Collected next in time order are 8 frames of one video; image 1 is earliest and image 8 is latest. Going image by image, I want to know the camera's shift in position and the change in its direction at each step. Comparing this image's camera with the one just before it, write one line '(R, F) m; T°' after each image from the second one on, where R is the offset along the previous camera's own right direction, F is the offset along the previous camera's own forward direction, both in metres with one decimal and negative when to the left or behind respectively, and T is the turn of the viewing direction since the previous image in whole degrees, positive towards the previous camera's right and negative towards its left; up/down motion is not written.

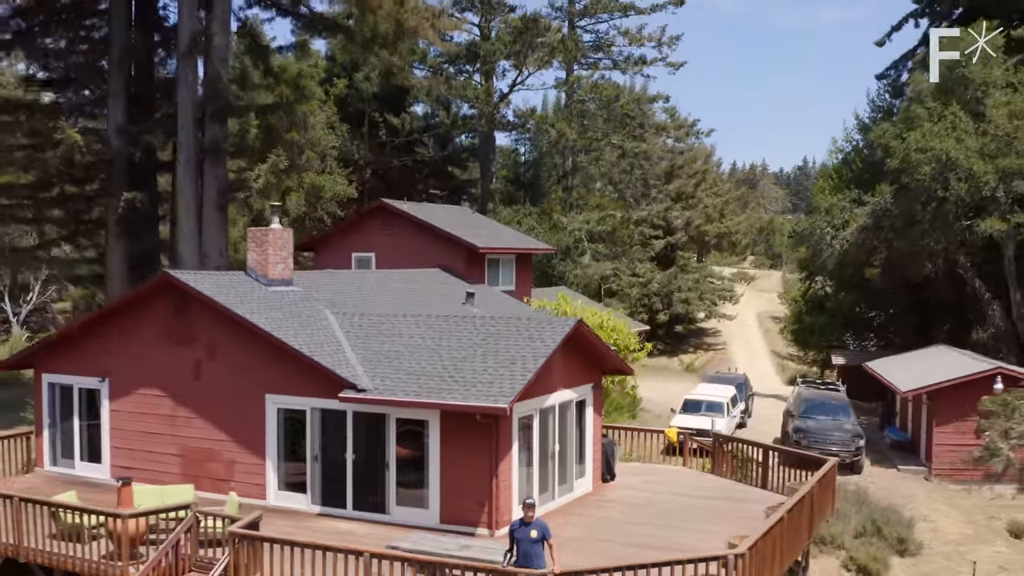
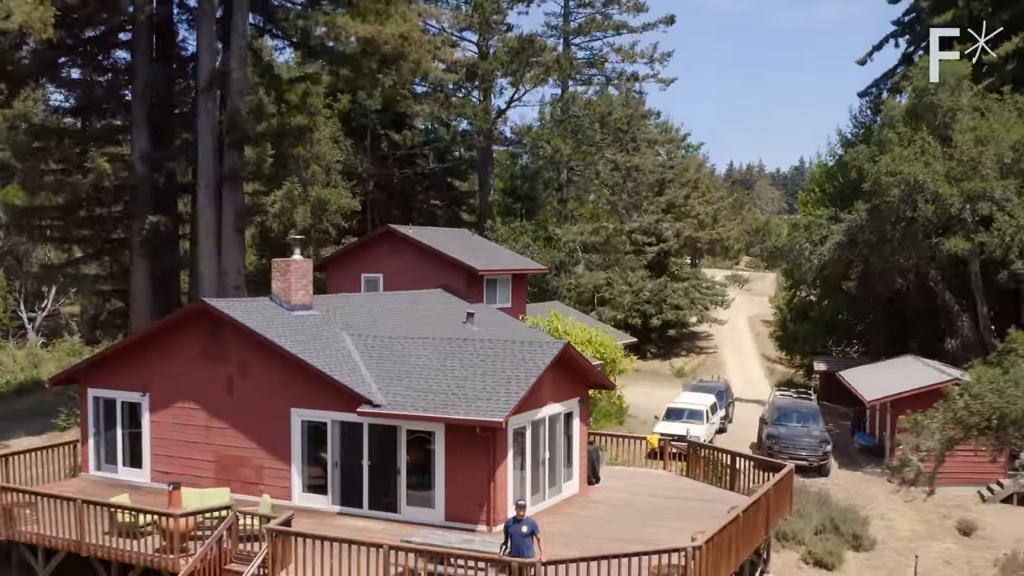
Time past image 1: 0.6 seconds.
(0.0, -1.6) m; 0°
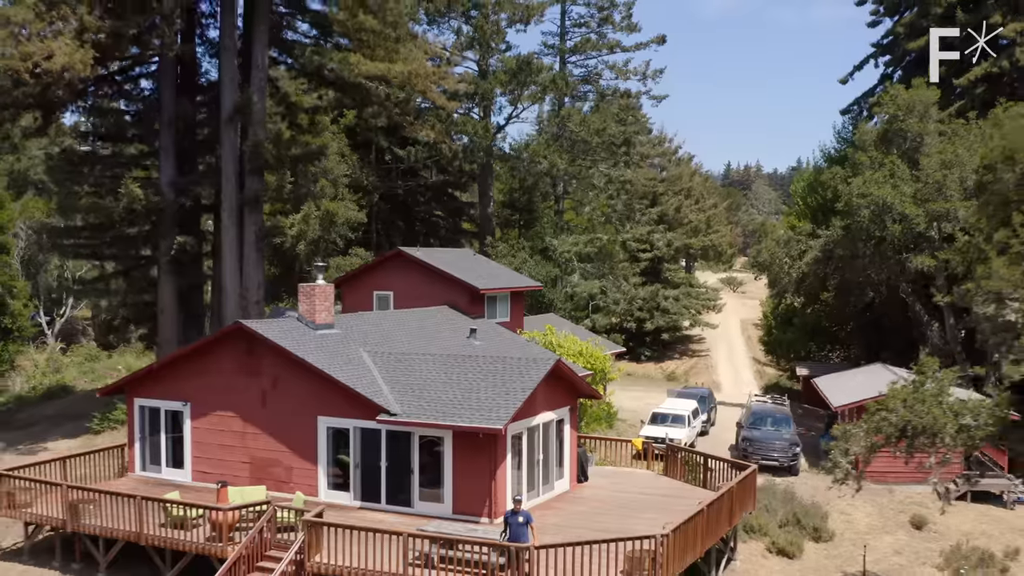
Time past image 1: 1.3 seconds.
(0.0, -1.9) m; 0°
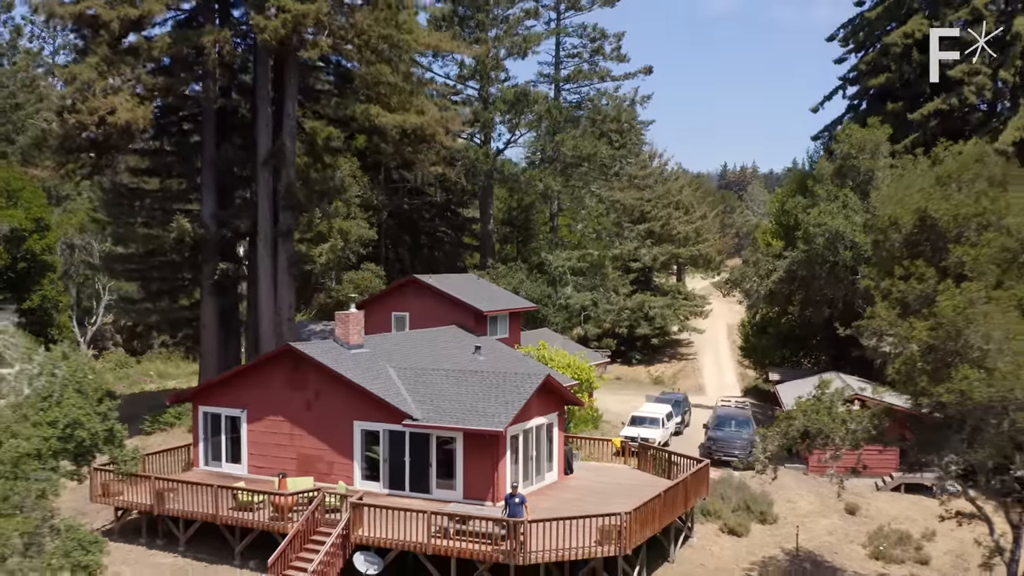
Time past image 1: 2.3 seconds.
(0.0, -3.5) m; 0°
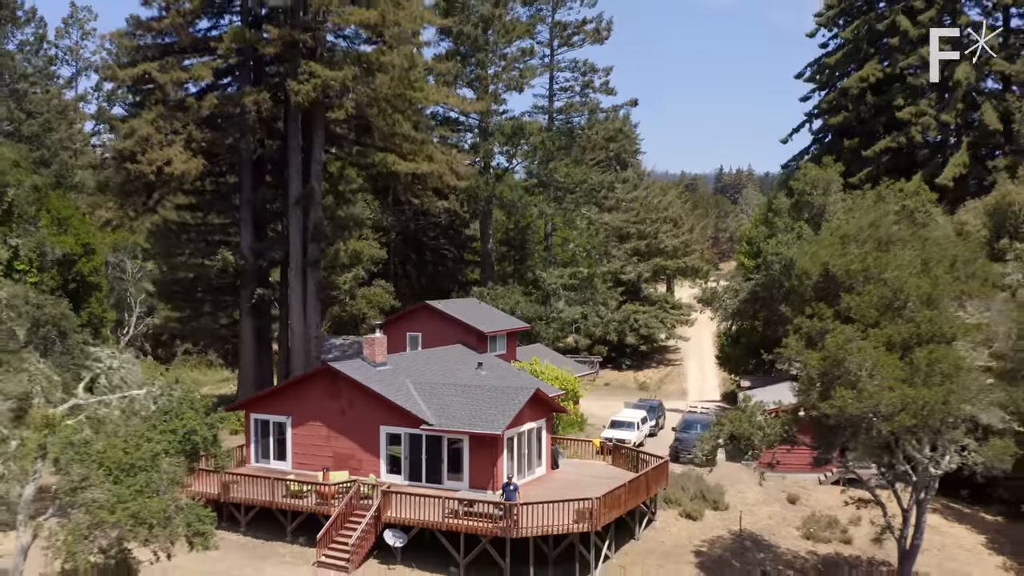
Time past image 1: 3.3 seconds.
(0.0, -4.3) m; 0°
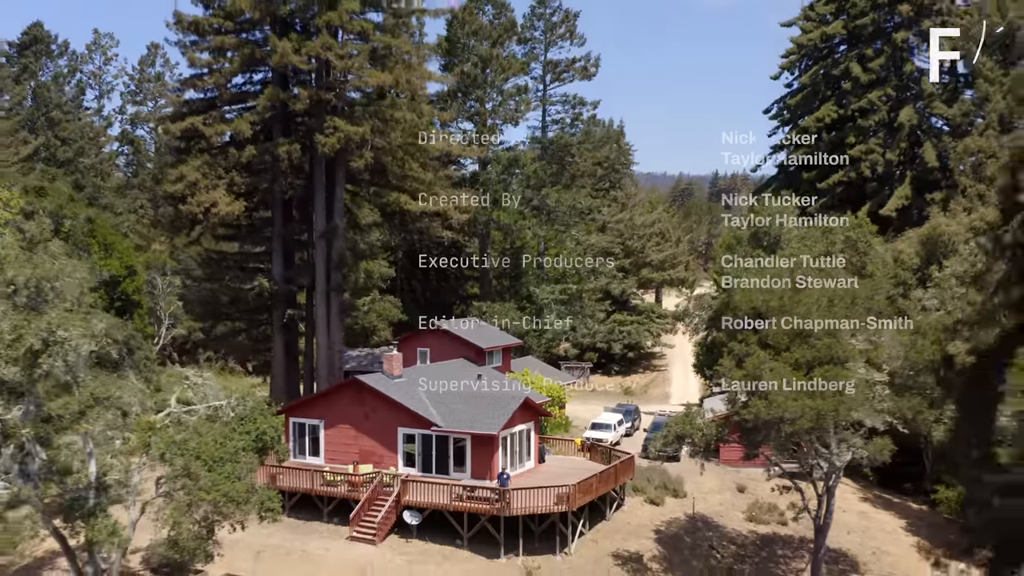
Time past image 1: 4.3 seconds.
(+0.1, -5.1) m; 0°
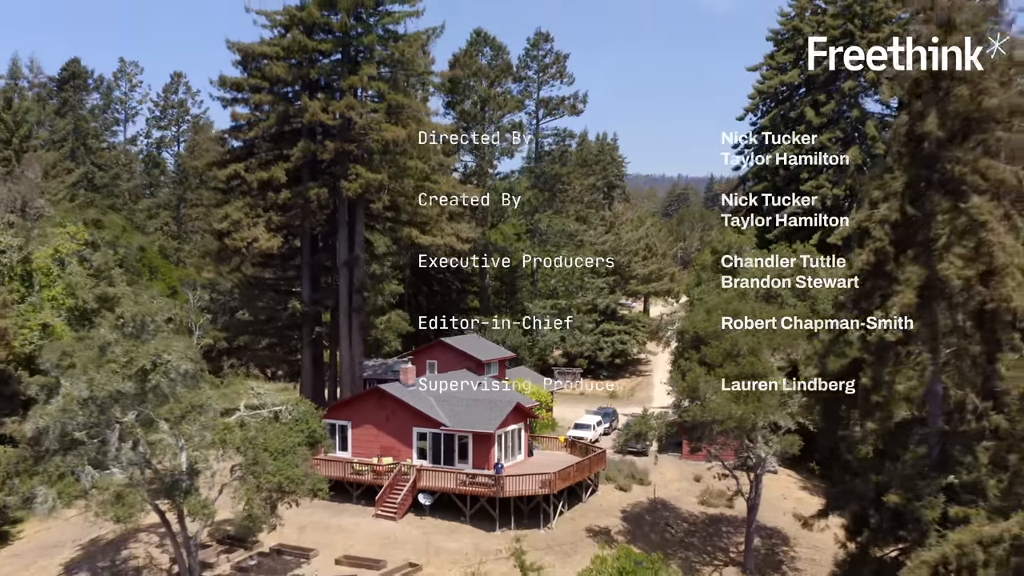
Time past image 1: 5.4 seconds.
(+0.2, -6.3) m; 0°
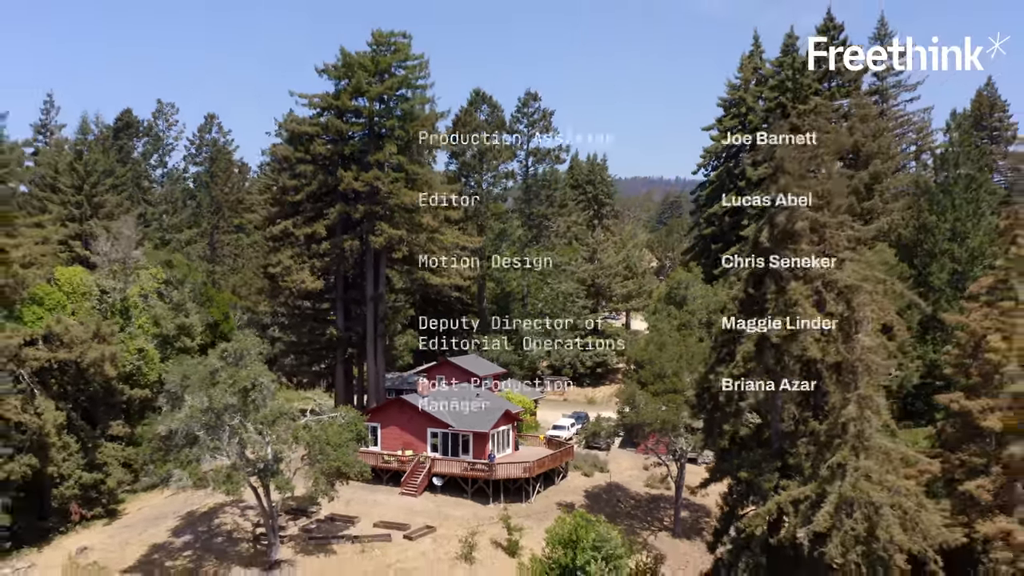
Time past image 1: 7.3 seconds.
(+0.3, -11.2) m; 0°
